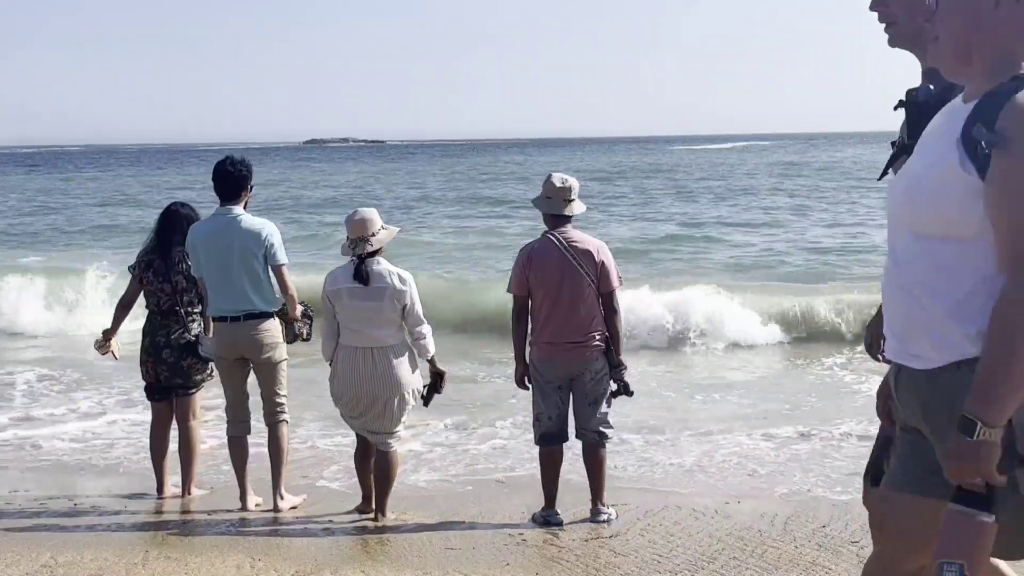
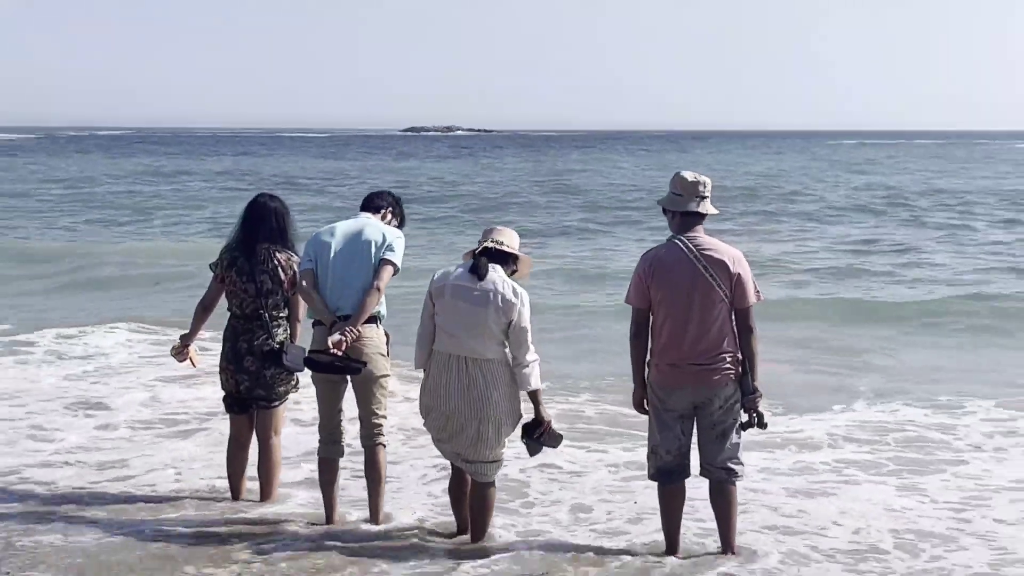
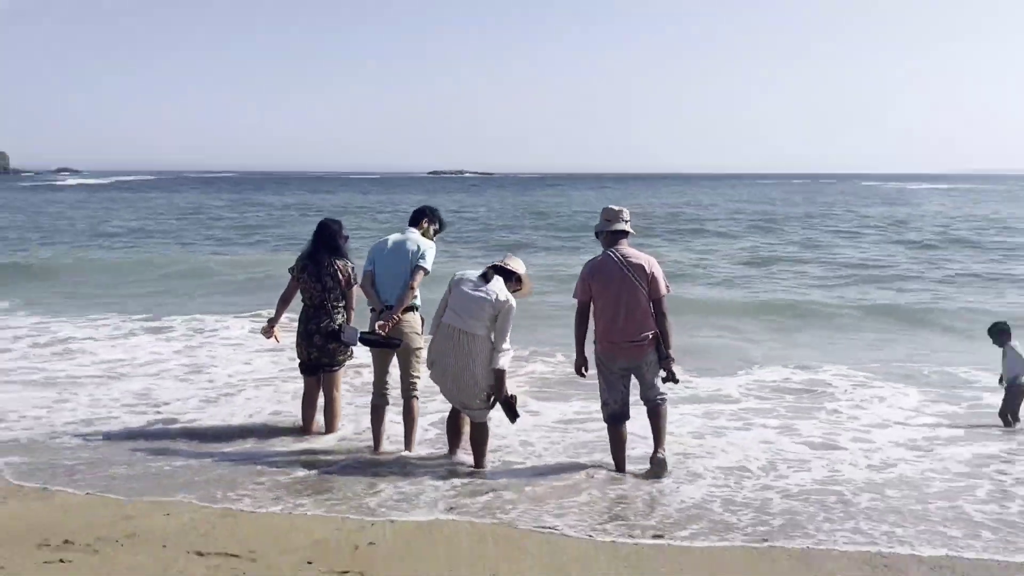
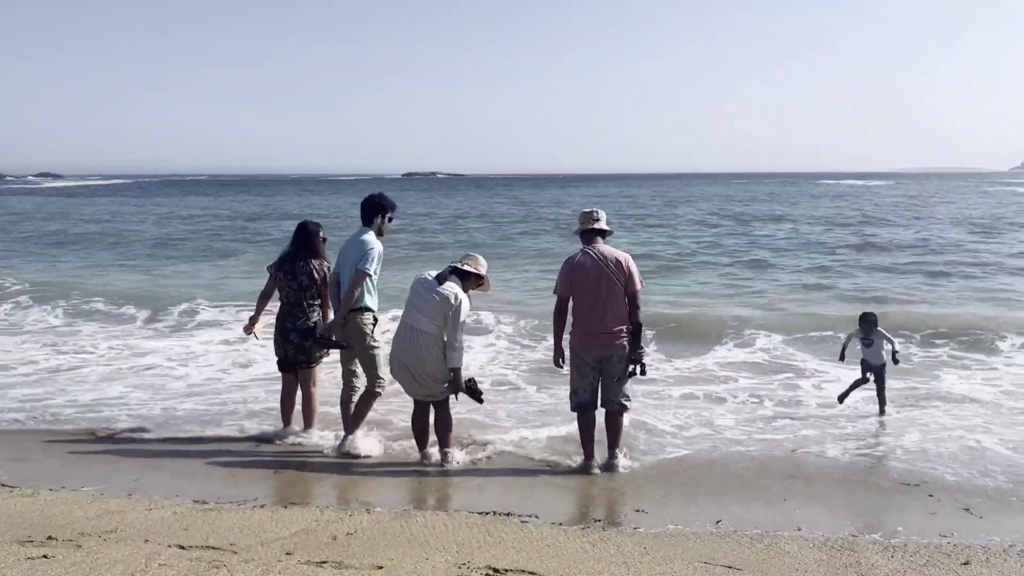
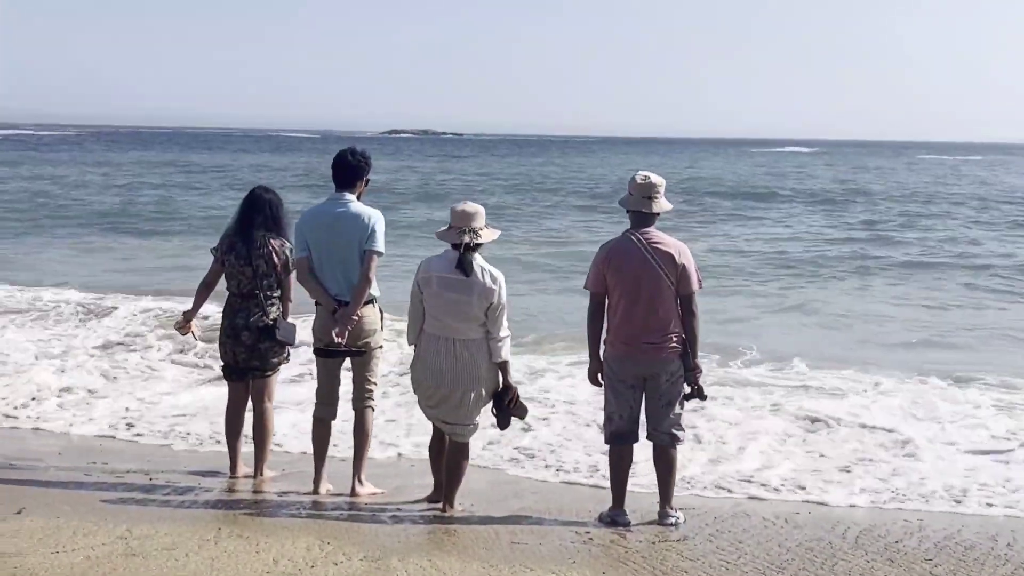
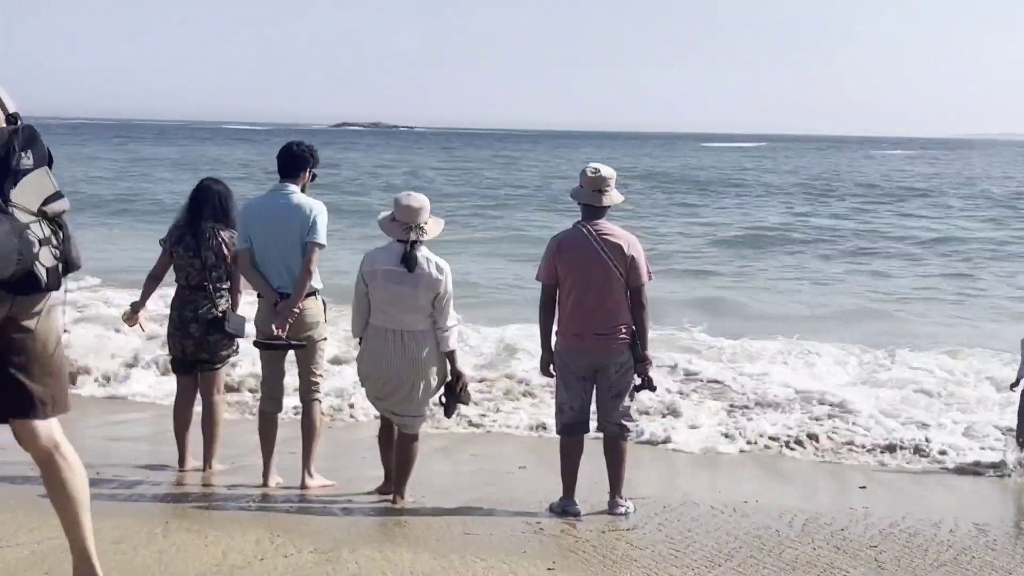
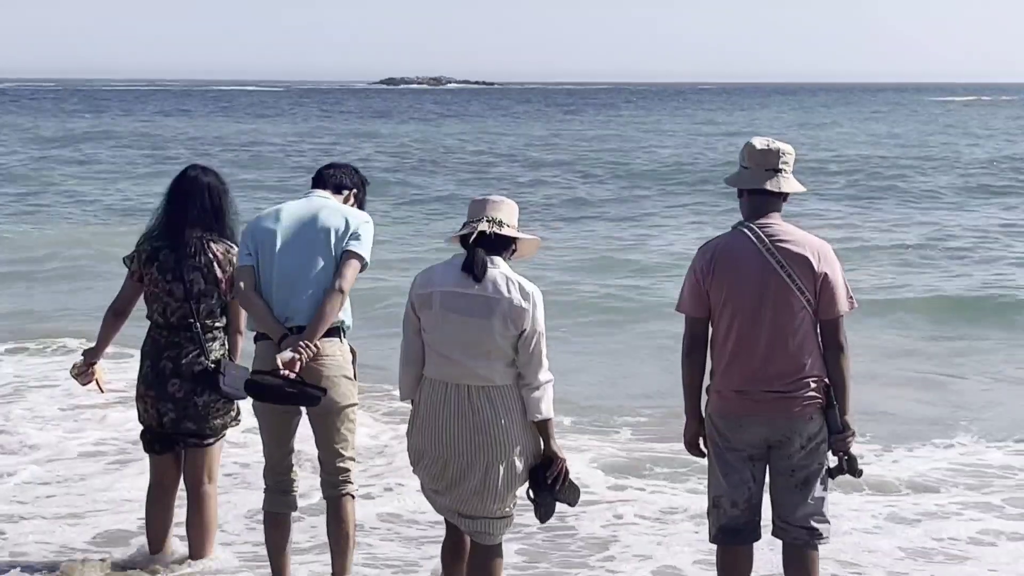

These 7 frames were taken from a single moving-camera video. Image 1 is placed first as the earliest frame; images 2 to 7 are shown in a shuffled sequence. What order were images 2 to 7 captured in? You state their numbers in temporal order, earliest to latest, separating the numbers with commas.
6, 5, 7, 2, 3, 4
